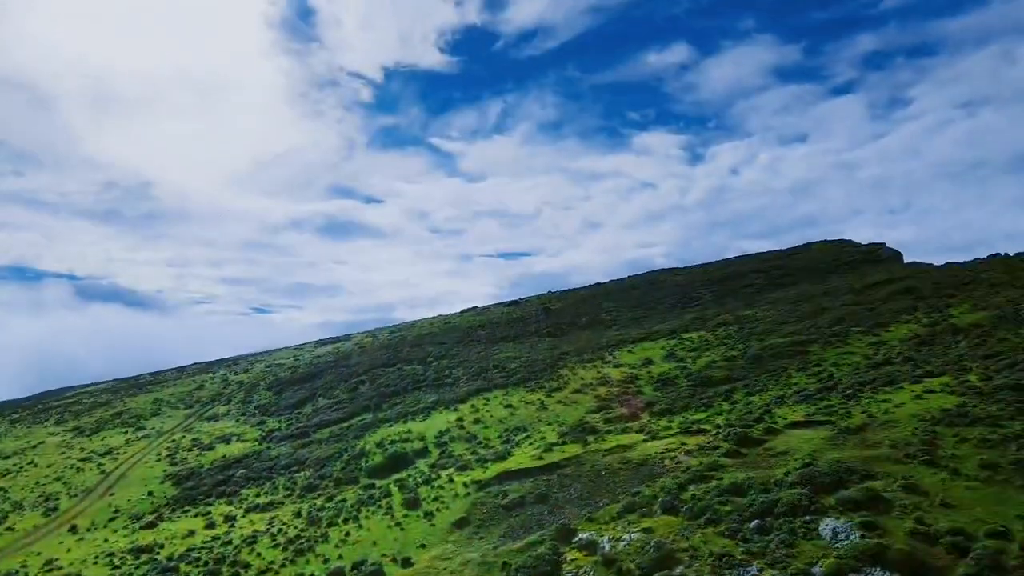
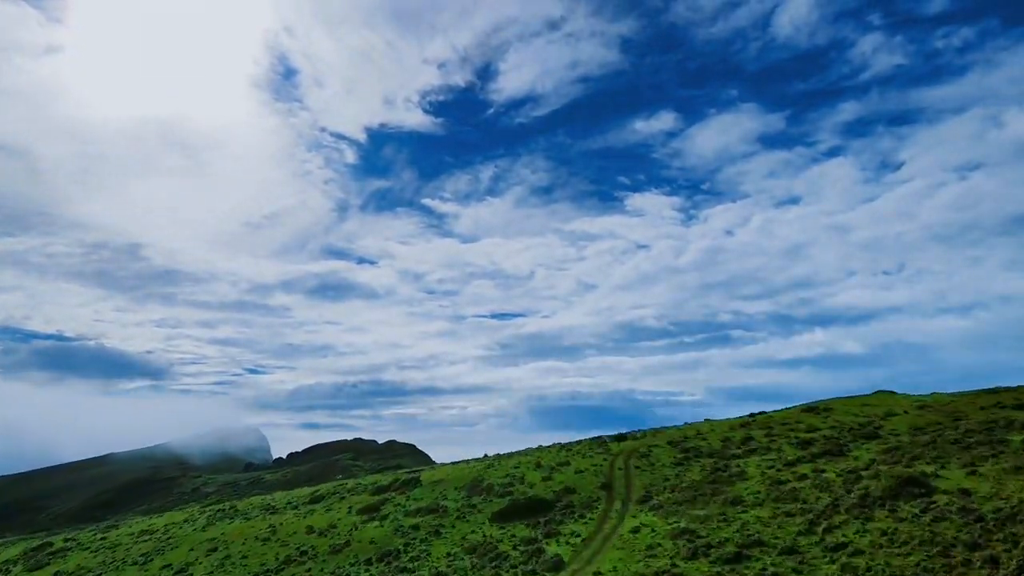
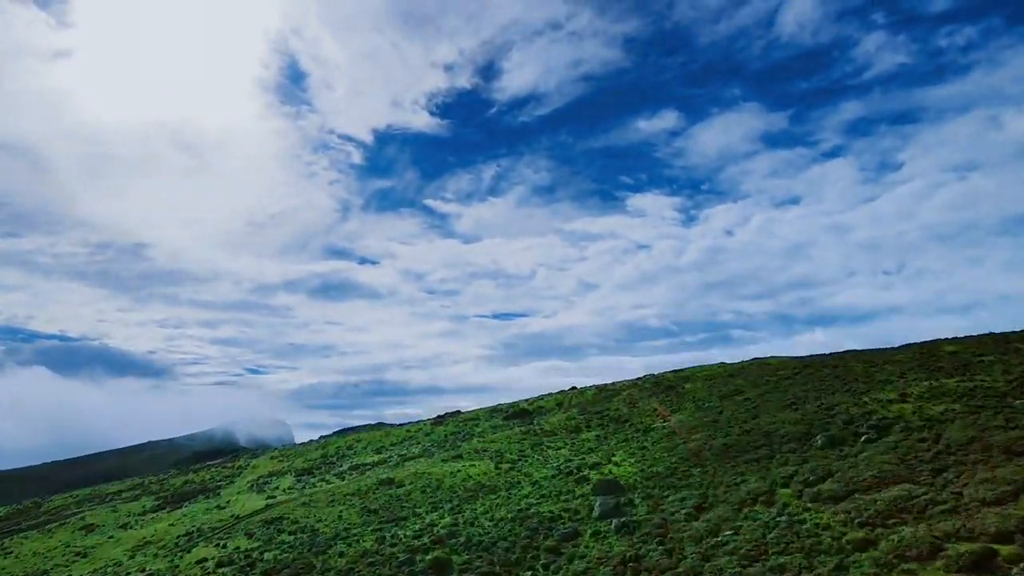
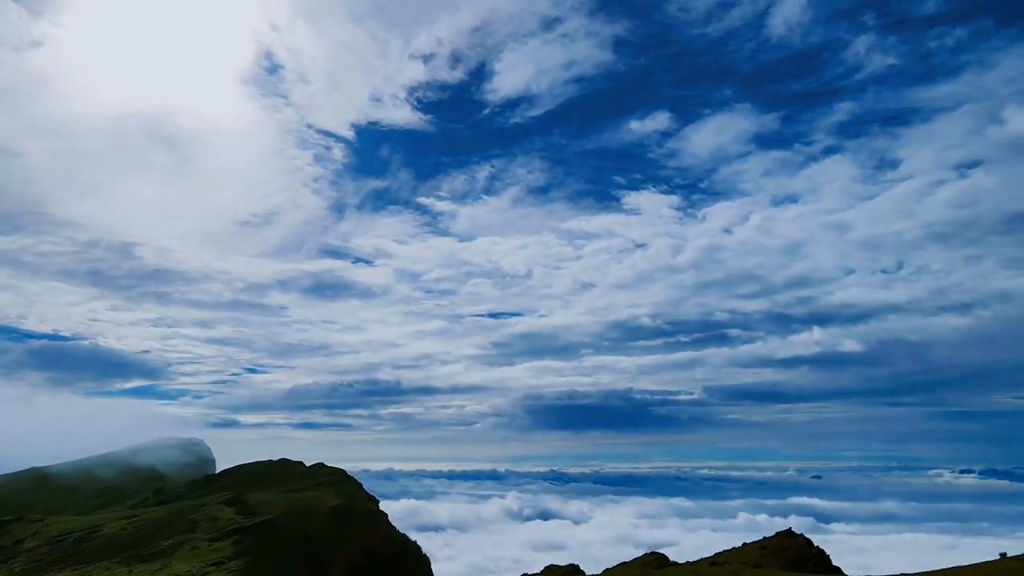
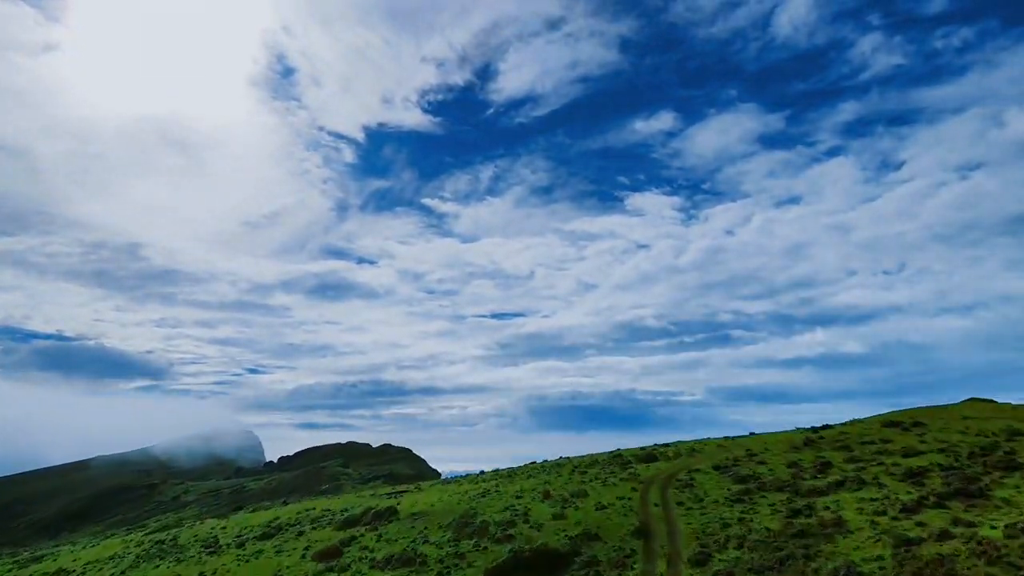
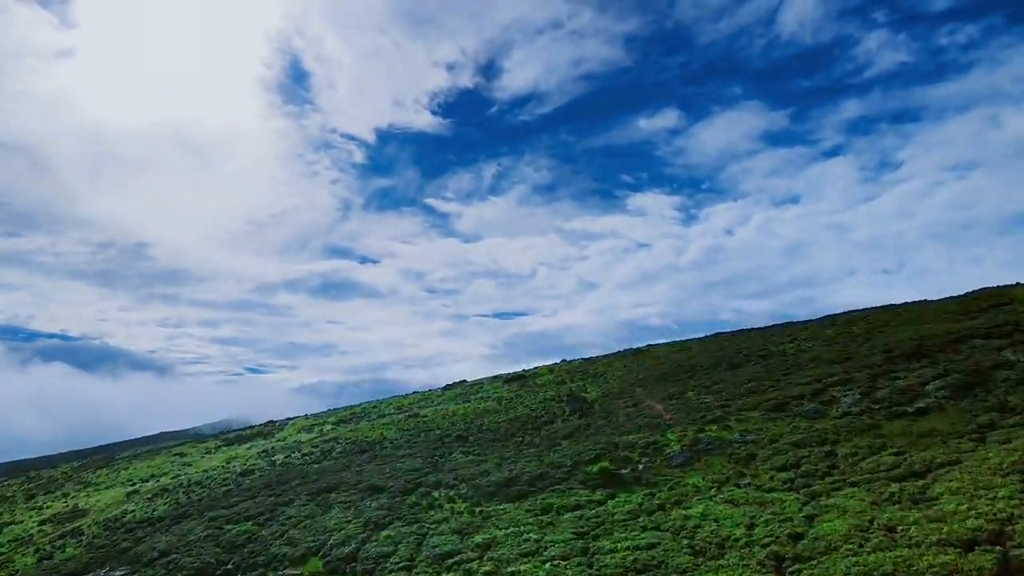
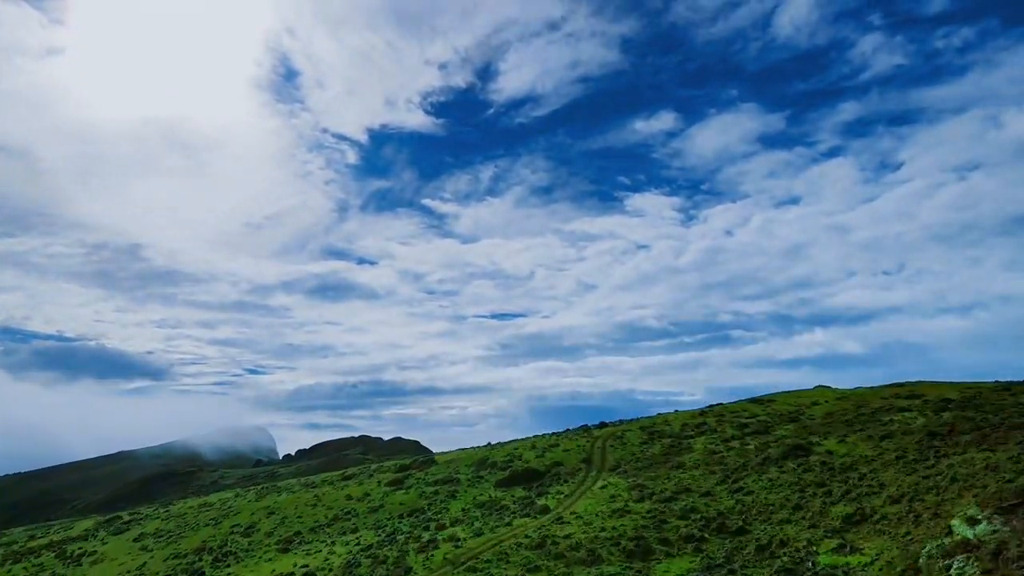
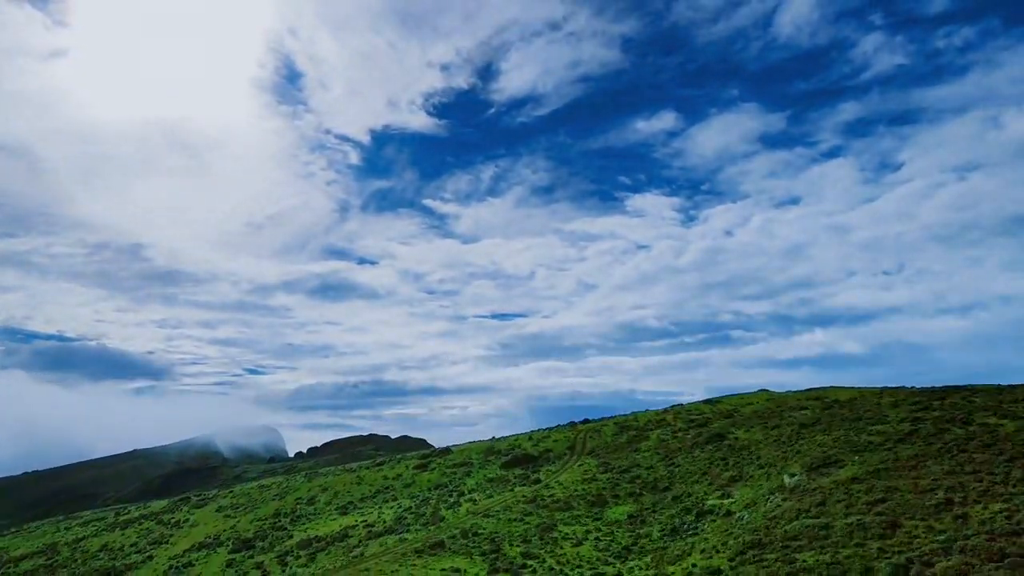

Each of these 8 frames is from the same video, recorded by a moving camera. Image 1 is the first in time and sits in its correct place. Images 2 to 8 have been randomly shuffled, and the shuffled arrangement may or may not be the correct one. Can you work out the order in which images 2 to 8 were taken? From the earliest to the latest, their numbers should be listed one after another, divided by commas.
6, 3, 8, 7, 2, 5, 4
